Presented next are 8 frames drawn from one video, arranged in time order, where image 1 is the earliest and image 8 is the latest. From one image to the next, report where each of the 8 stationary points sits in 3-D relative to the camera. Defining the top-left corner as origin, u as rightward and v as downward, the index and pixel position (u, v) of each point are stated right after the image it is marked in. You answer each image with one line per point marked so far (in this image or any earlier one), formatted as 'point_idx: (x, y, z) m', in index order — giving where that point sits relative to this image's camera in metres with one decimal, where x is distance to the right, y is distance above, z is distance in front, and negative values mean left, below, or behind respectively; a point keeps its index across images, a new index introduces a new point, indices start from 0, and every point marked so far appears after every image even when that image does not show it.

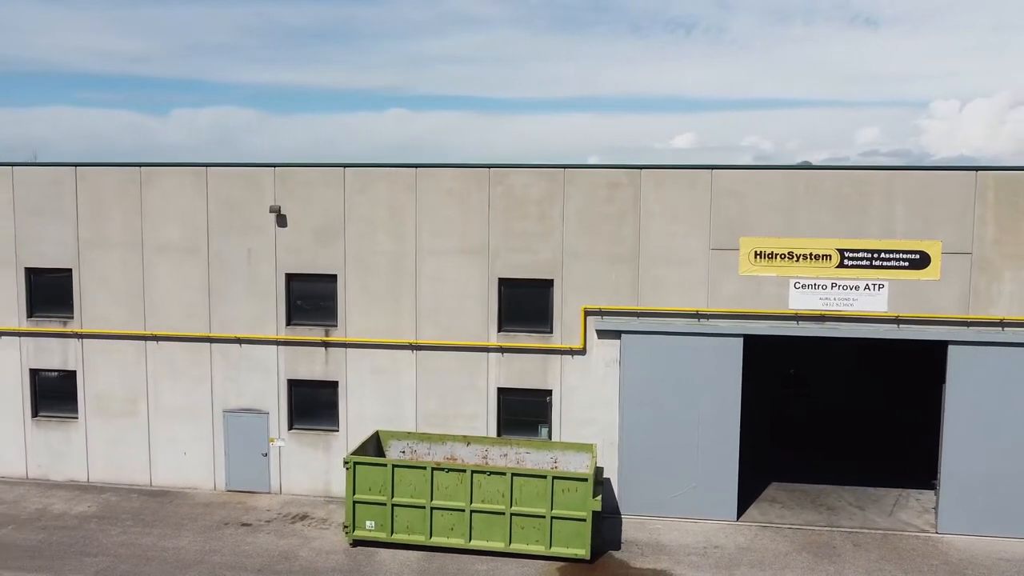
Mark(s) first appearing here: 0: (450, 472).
0: (-0.9, -2.8, +12.4) m
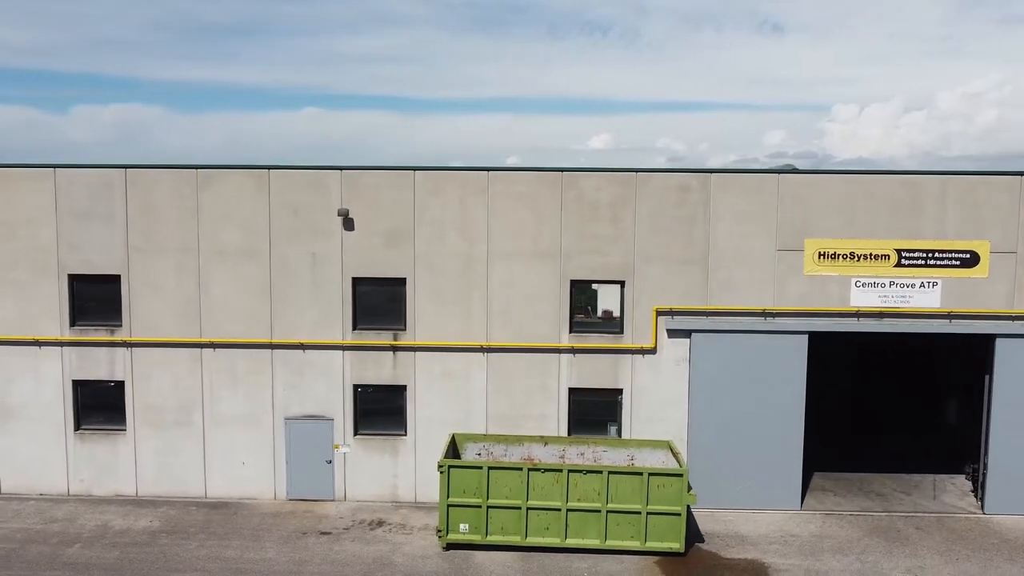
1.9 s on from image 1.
0: (+0.5, -2.8, +12.6) m
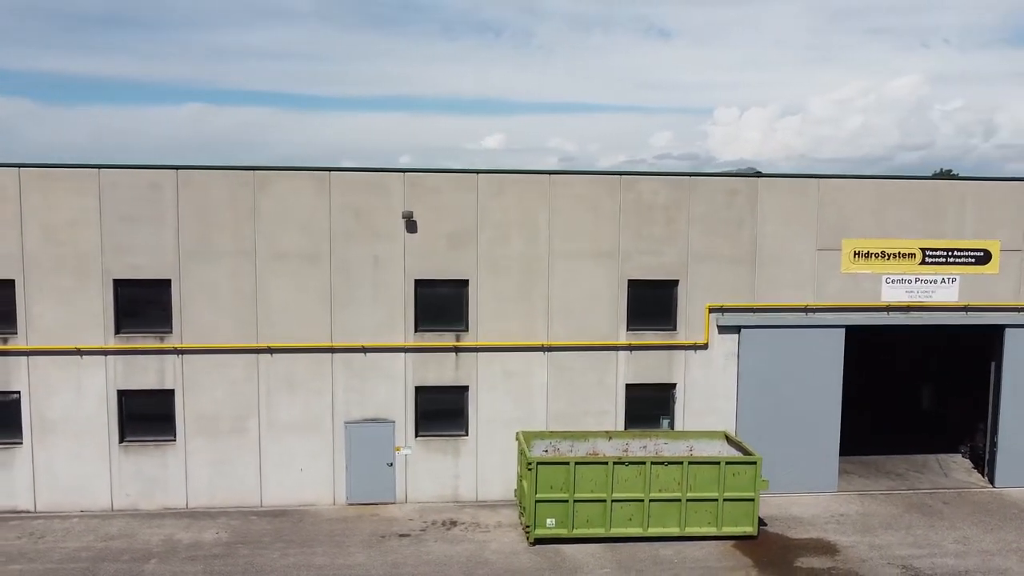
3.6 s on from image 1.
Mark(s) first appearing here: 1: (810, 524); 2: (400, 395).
0: (+1.9, -2.8, +13.1) m
1: (+5.1, -4.1, +14.1) m
2: (-2.0, -1.9, +14.7) m
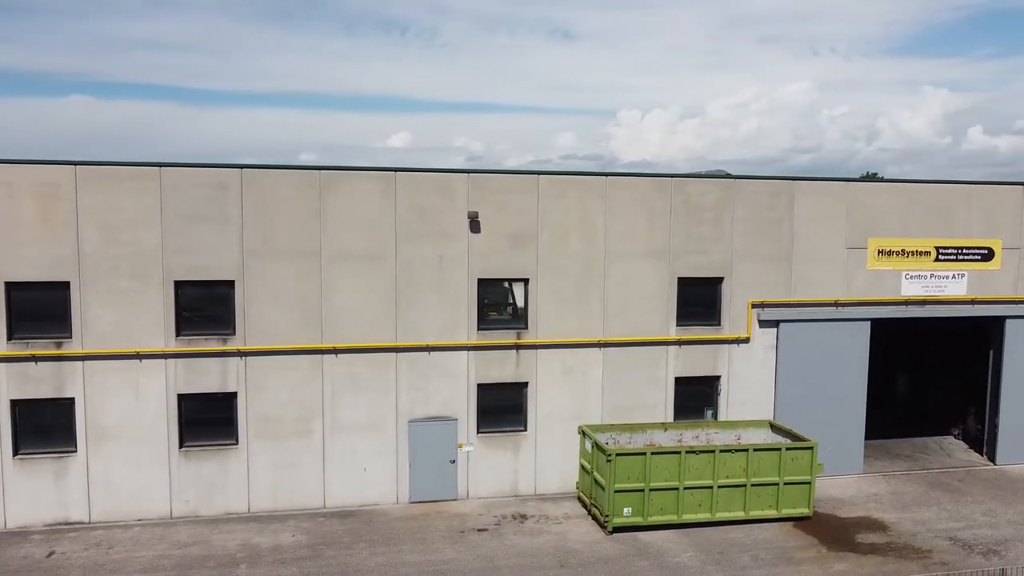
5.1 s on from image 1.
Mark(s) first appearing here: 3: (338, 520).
0: (+3.2, -2.8, +13.8) m
1: (+6.3, -4.0, +15.1) m
2: (-0.9, -1.9, +14.9) m
3: (-3.0, -4.0, +14.0) m
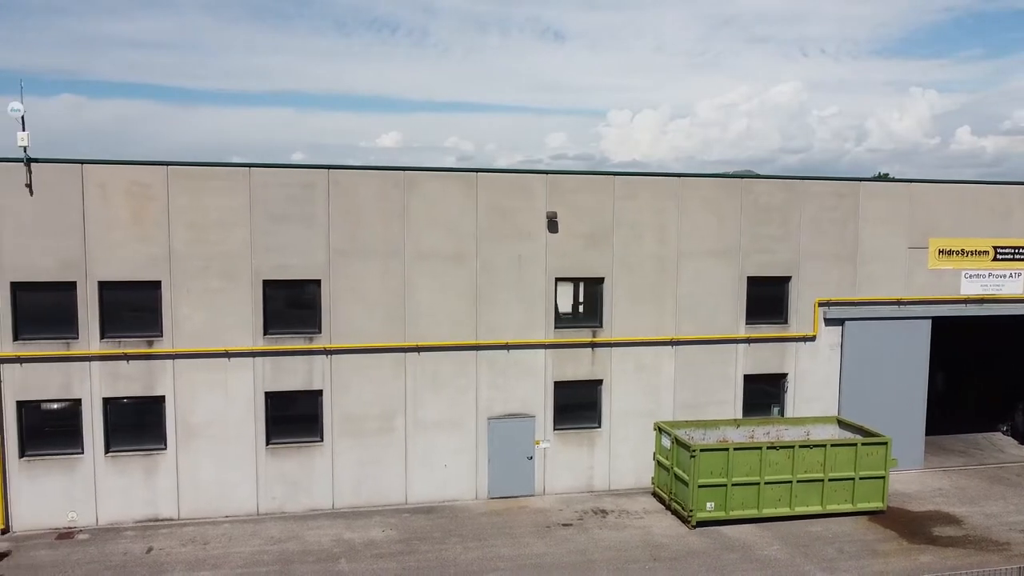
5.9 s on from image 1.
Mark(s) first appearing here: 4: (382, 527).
0: (+4.6, -2.8, +14.0) m
1: (+7.7, -4.0, +15.4) m
2: (+0.5, -1.9, +15.1) m
3: (-1.5, -4.0, +14.2) m
4: (-2.2, -4.0, +13.7) m
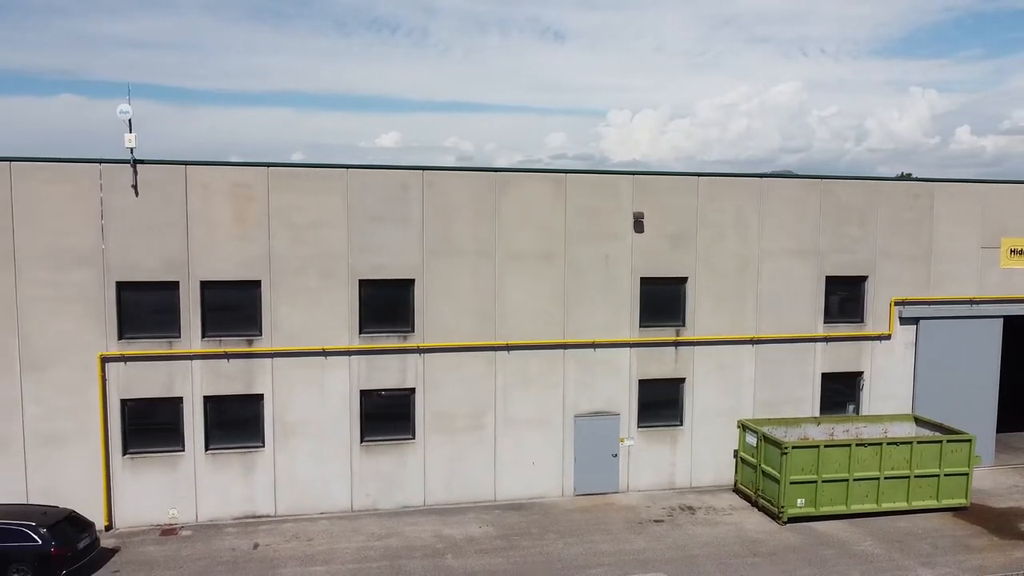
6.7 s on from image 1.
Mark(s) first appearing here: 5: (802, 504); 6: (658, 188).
0: (+6.2, -2.8, +14.2) m
1: (+9.3, -4.0, +15.6) m
2: (+2.1, -1.9, +15.3) m
3: (0.0, -3.9, +14.4) m
4: (-0.6, -4.0, +13.8) m
5: (+5.0, -3.7, +14.0) m
6: (+2.7, +1.8, +15.1) m
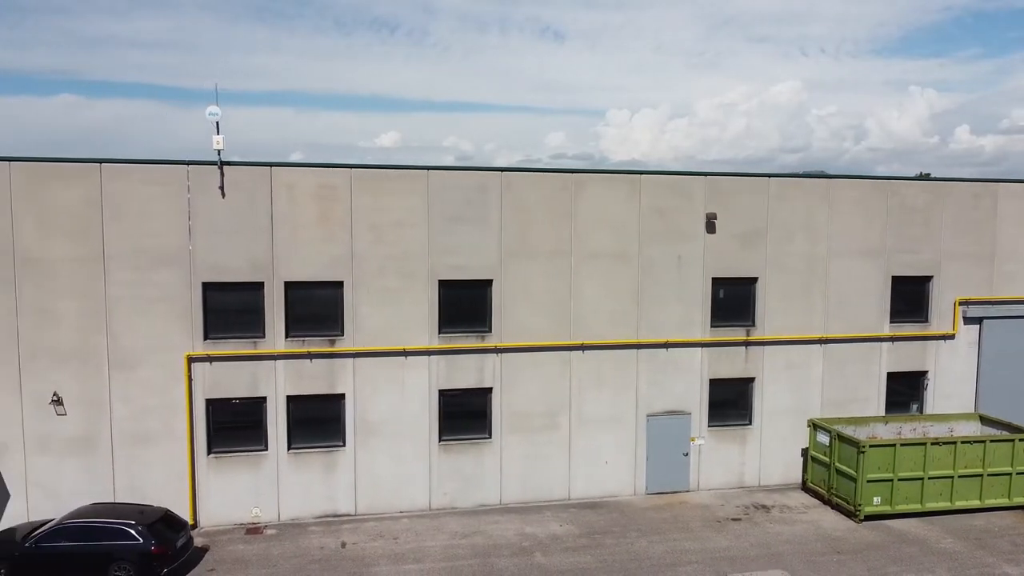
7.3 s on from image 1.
0: (+7.5, -2.8, +14.3) m
1: (+10.6, -4.0, +15.8) m
2: (+3.5, -1.9, +15.4) m
3: (+1.4, -4.0, +14.5) m
4: (+0.8, -4.0, +13.9) m
5: (+6.3, -3.7, +14.2) m
6: (+4.0, +1.8, +15.2) m
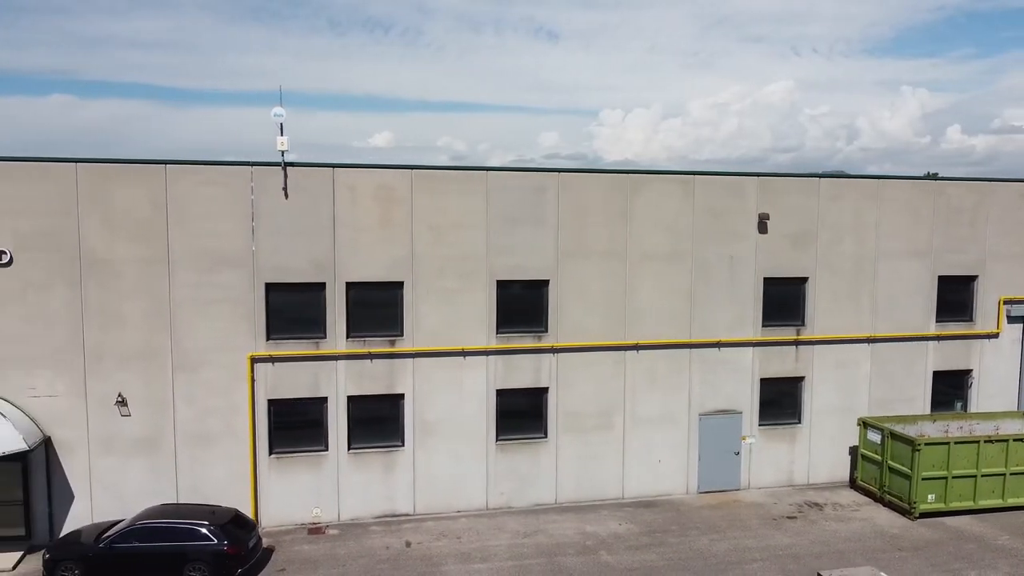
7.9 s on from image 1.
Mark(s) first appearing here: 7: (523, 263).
0: (+8.6, -2.7, +14.5) m
1: (+11.6, -3.9, +15.9) m
2: (+4.5, -1.9, +15.5) m
3: (+2.4, -4.0, +14.6) m
4: (+1.8, -4.0, +14.0) m
5: (+7.3, -3.7, +14.3) m
6: (+5.0, +1.8, +15.3) m
7: (+0.2, +0.4, +14.3) m
